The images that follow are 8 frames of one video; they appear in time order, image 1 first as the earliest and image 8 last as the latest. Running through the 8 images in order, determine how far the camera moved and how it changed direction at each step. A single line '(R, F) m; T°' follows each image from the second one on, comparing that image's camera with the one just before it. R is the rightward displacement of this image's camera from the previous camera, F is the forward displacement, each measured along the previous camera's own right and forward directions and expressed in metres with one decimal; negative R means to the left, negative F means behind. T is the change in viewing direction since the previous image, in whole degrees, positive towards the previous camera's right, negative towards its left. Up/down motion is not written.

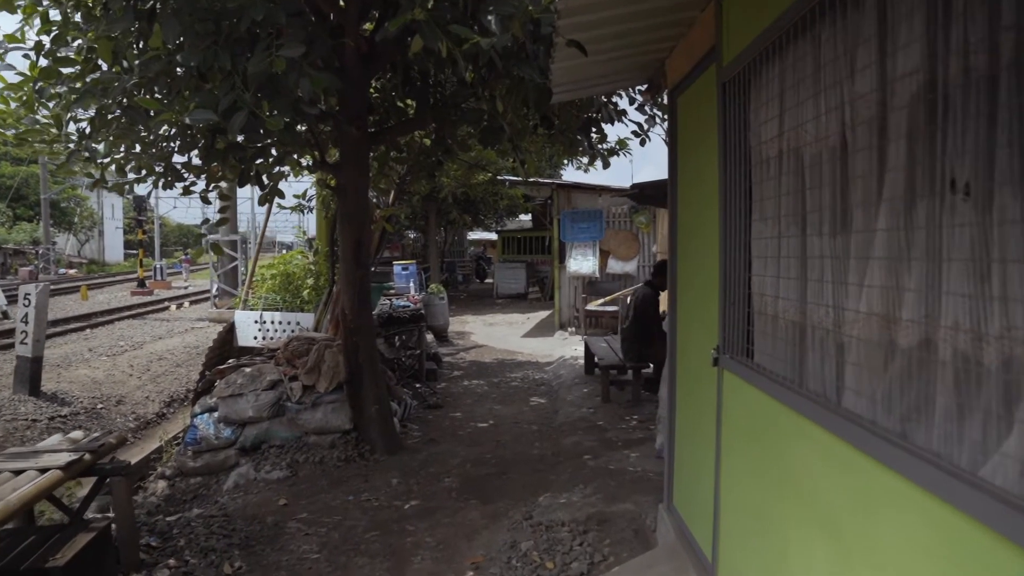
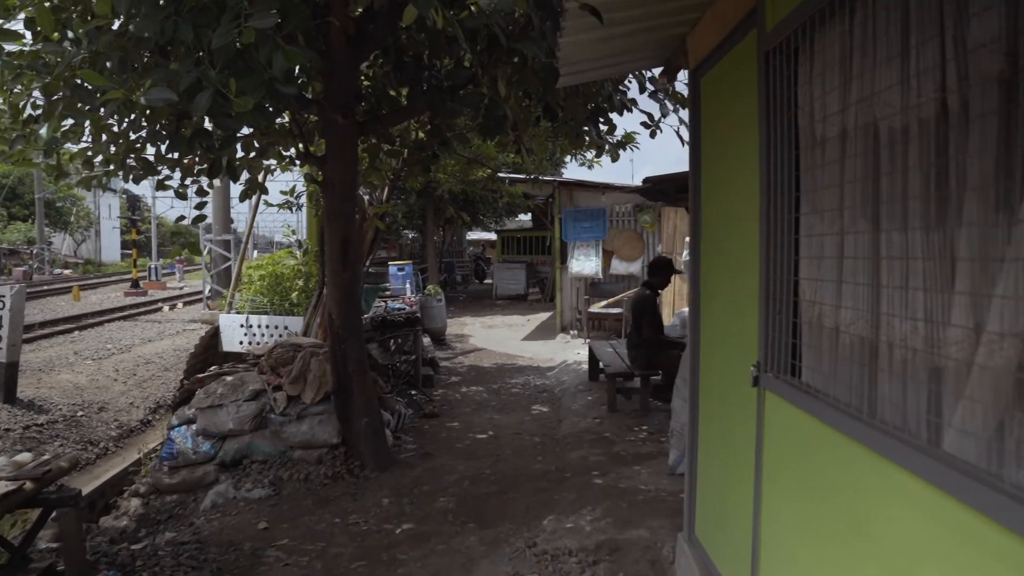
(0.0, +0.4) m; 0°
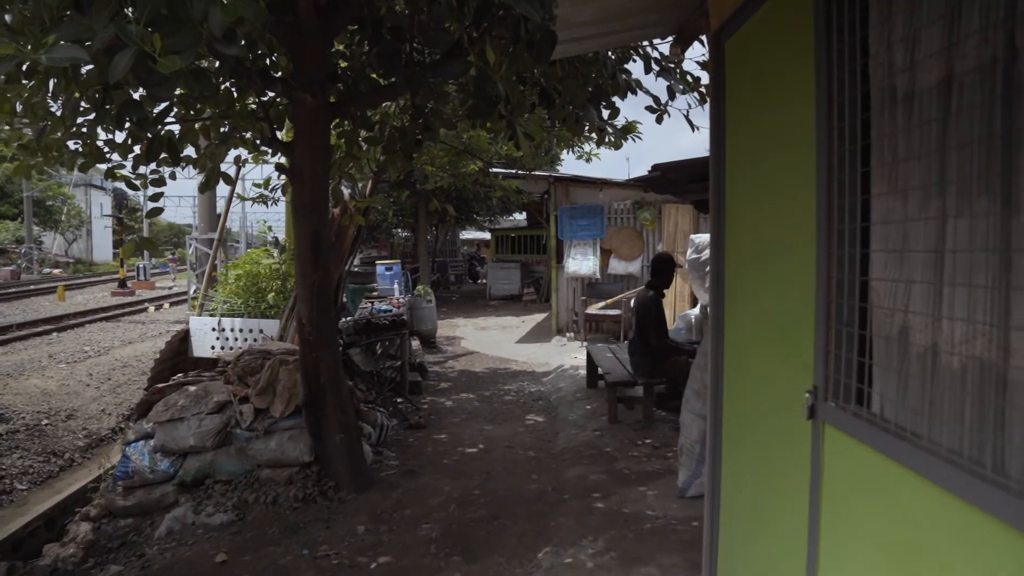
(0.0, +0.5) m; 0°
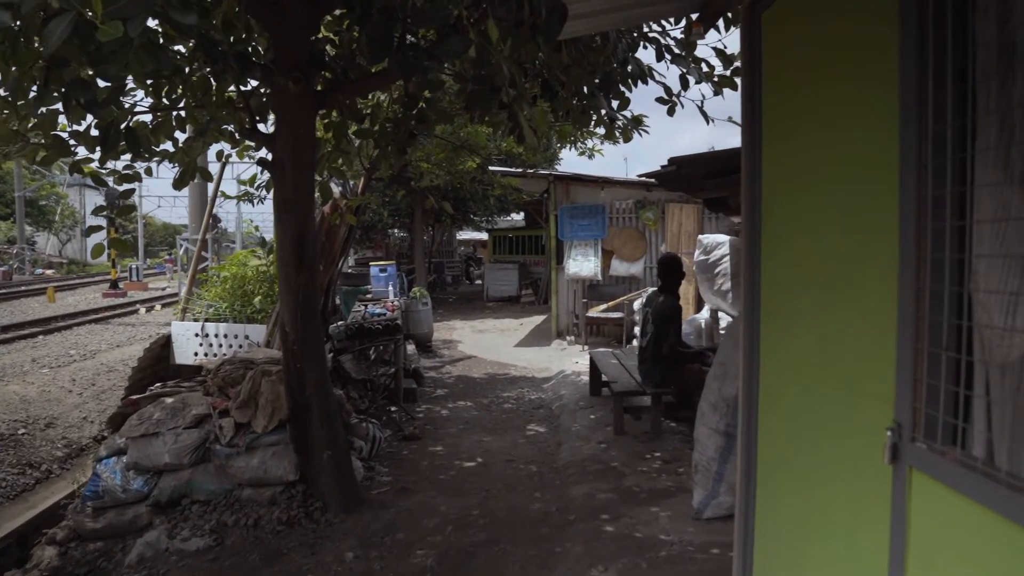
(0.0, +0.4) m; 0°
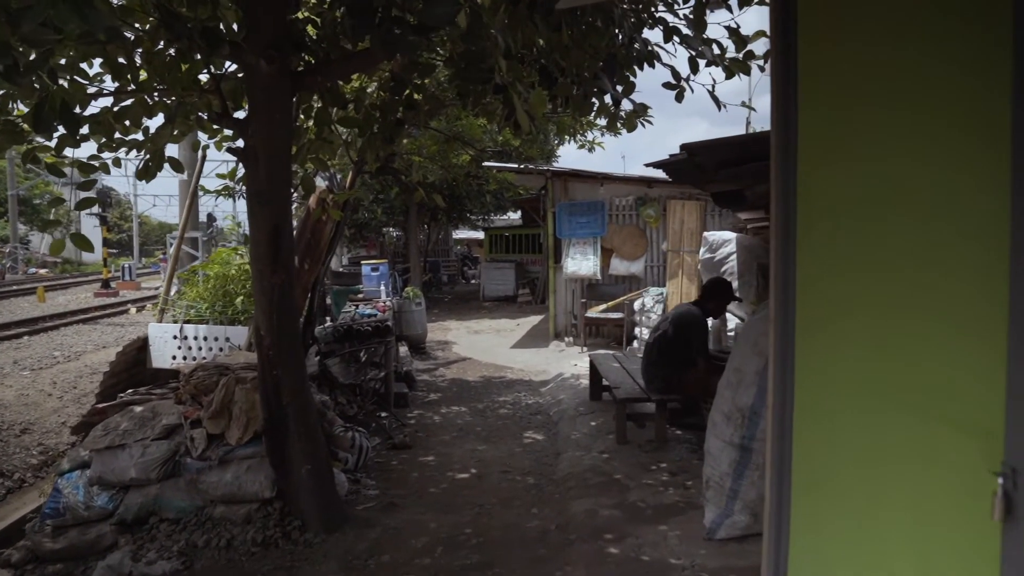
(0.0, +0.3) m; 0°
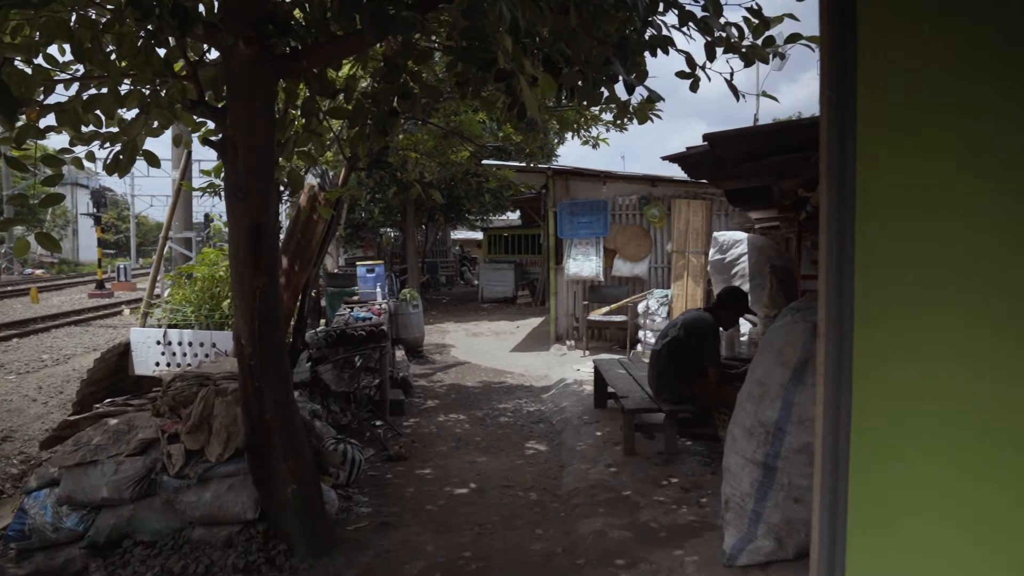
(0.0, +0.3) m; 0°
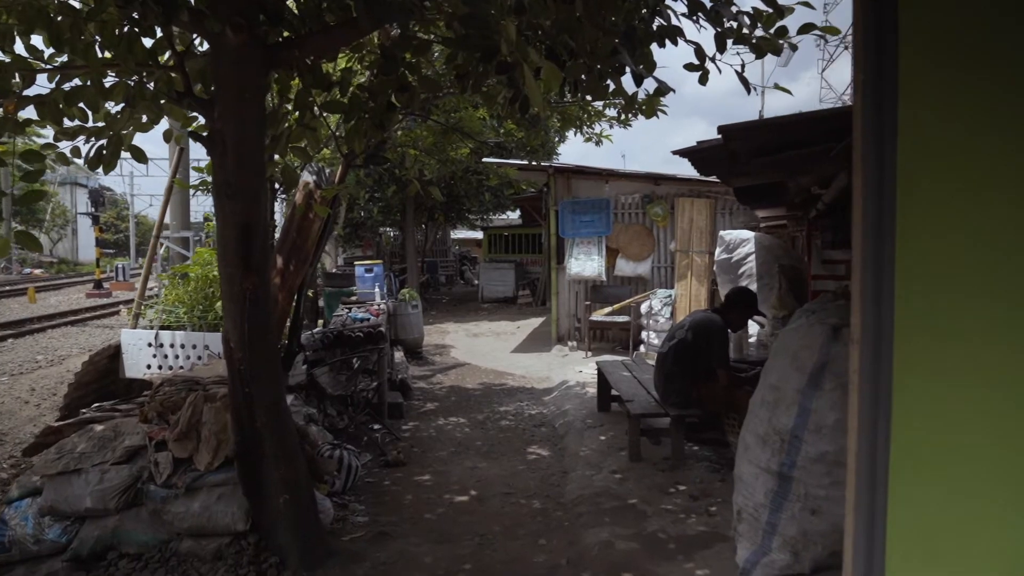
(0.0, +0.2) m; 0°
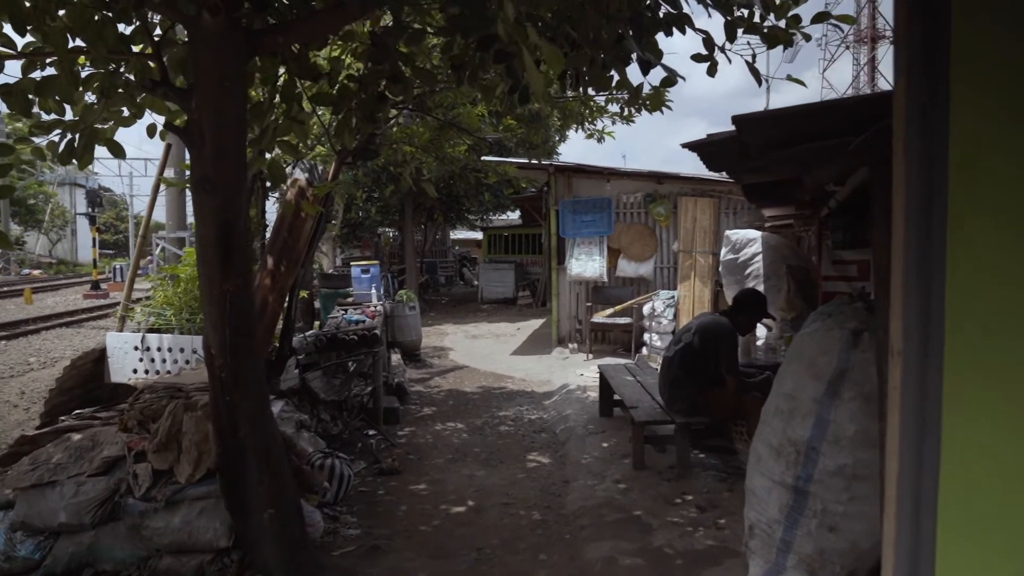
(0.0, +0.2) m; 0°
